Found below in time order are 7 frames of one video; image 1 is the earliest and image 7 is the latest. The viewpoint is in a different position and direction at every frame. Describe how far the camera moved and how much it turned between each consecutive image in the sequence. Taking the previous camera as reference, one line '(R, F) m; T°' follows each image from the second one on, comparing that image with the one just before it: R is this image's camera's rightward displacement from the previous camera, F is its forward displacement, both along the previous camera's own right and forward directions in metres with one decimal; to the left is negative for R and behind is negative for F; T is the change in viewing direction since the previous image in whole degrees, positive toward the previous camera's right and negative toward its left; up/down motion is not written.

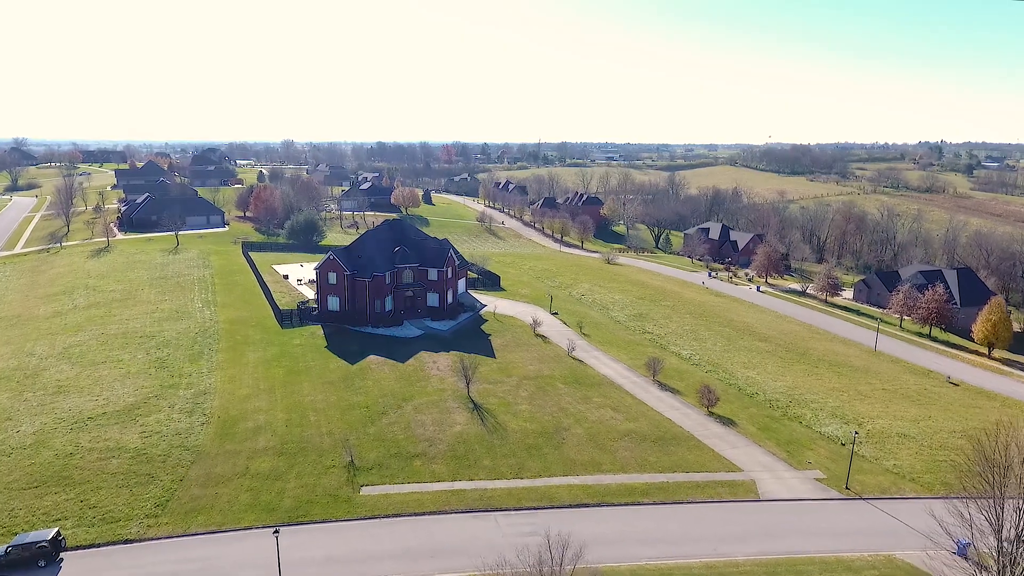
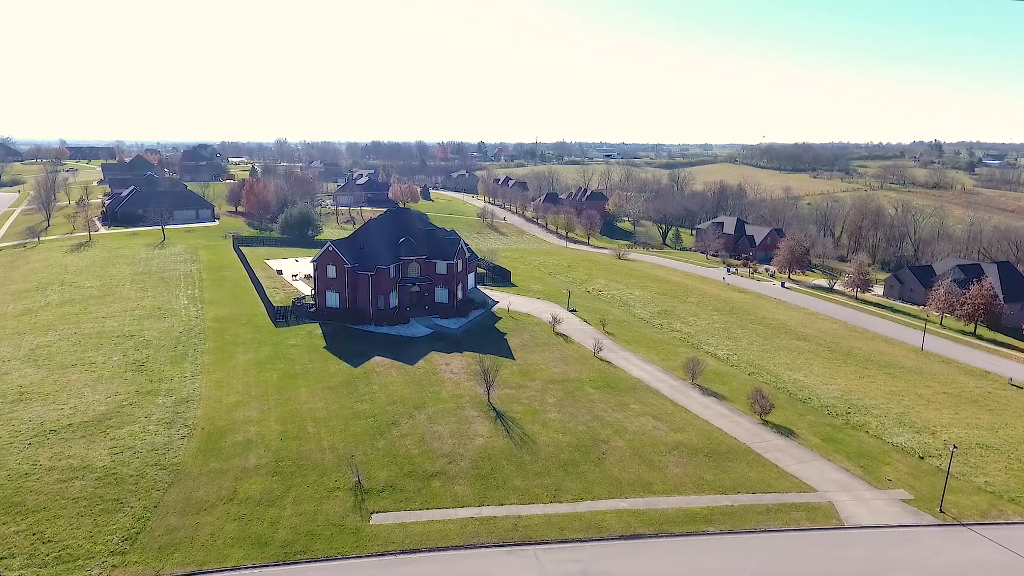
(-1.9, +5.5) m; +1°
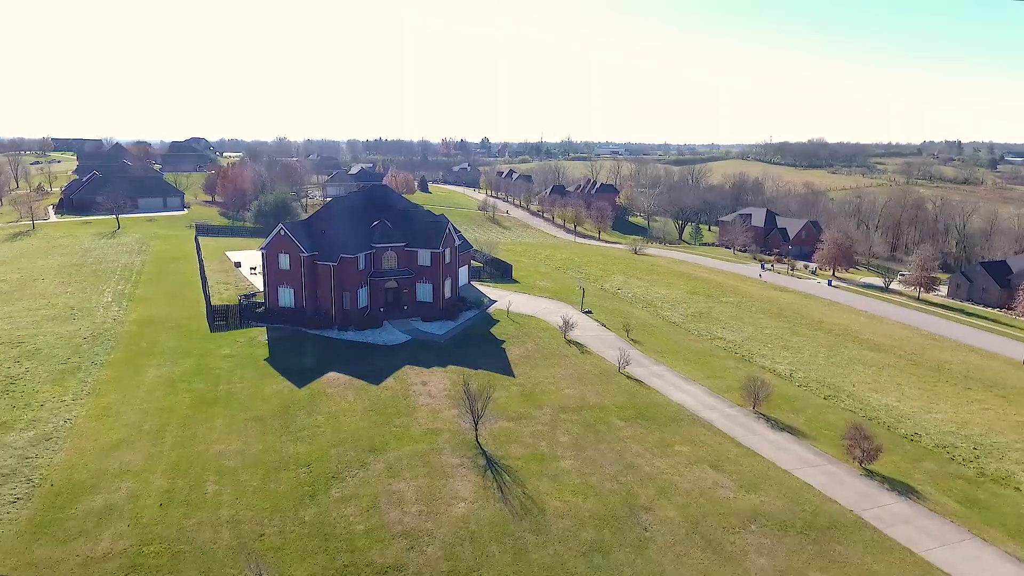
(+0.3, +11.7) m; 0°
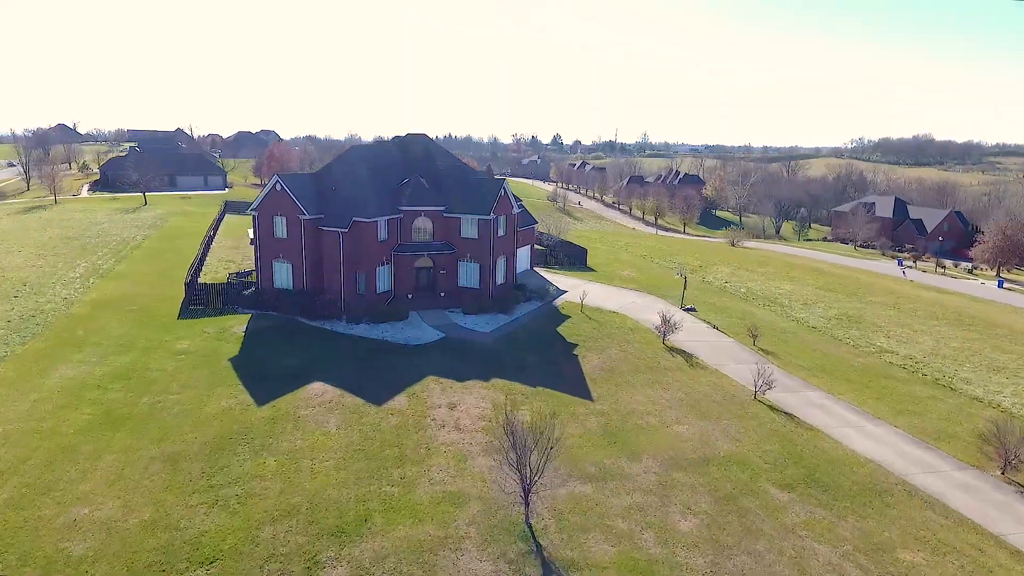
(-0.4, +12.7) m; -6°
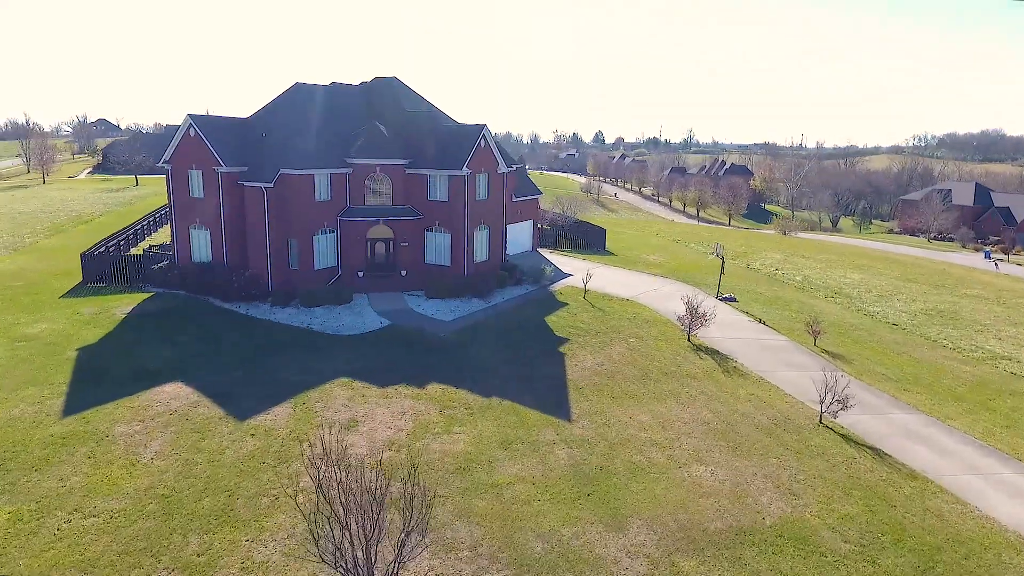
(+2.5, +7.8) m; -4°
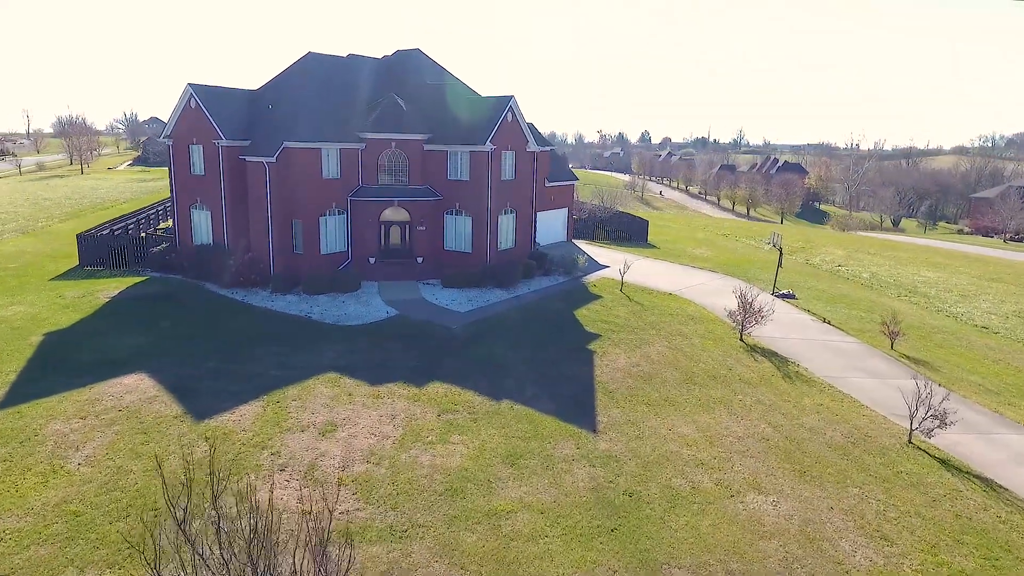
(+0.6, +2.8) m; -4°
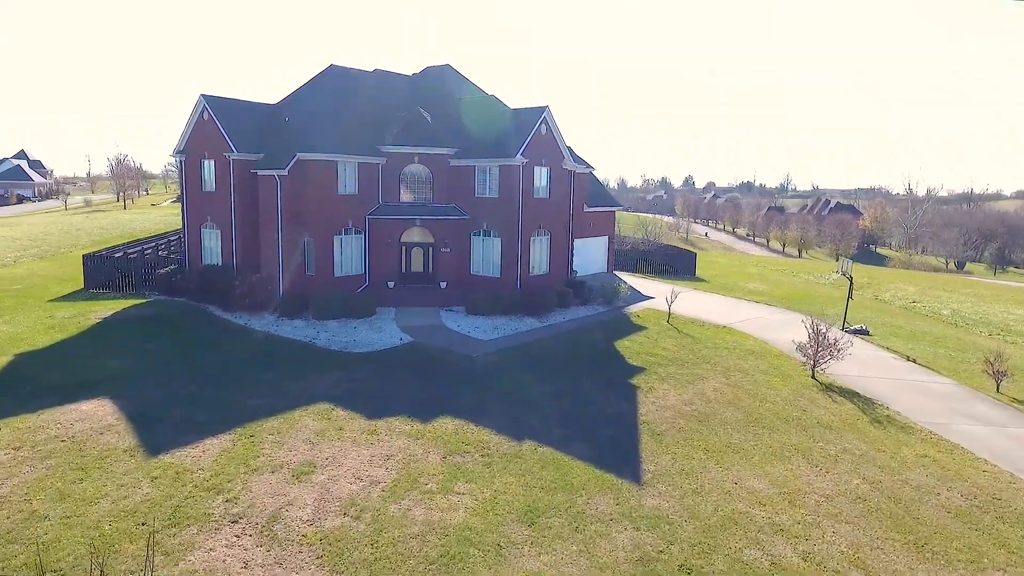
(+0.3, +2.4) m; -4°
